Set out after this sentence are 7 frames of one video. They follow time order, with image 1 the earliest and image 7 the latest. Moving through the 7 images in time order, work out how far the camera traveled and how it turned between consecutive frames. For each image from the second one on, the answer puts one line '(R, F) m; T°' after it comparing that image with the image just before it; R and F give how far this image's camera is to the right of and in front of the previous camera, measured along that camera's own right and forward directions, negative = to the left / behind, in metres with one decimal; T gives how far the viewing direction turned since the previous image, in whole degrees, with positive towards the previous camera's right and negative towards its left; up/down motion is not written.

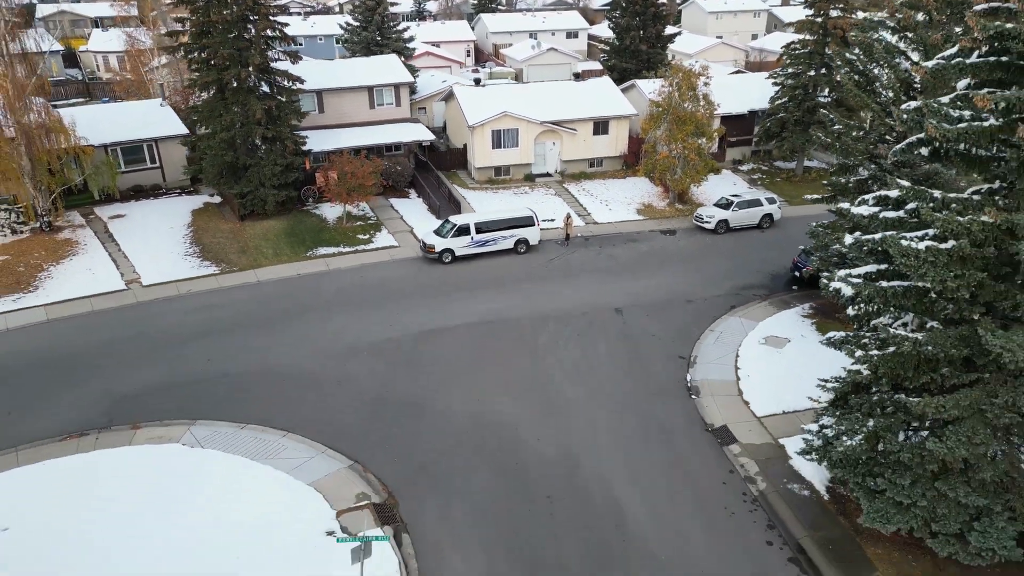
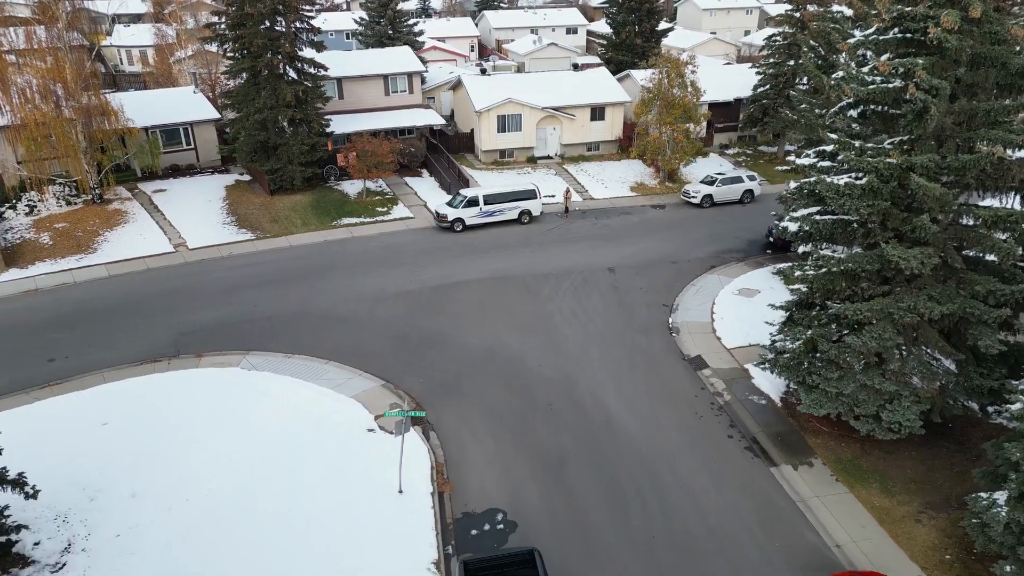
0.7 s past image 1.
(-0.2, -2.7) m; 0°
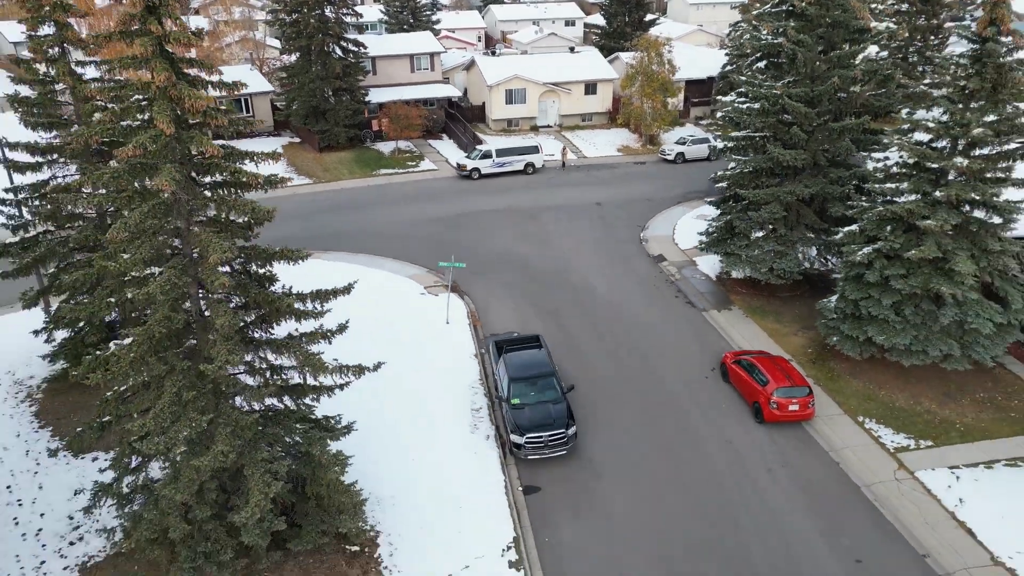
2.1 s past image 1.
(-0.4, -6.2) m; 0°
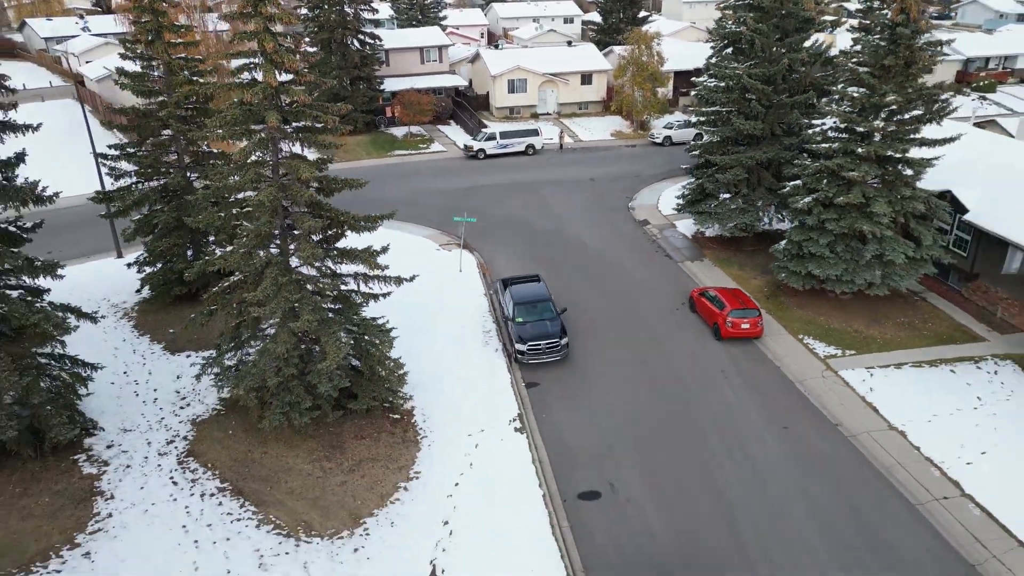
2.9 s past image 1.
(-0.1, -3.4) m; 0°
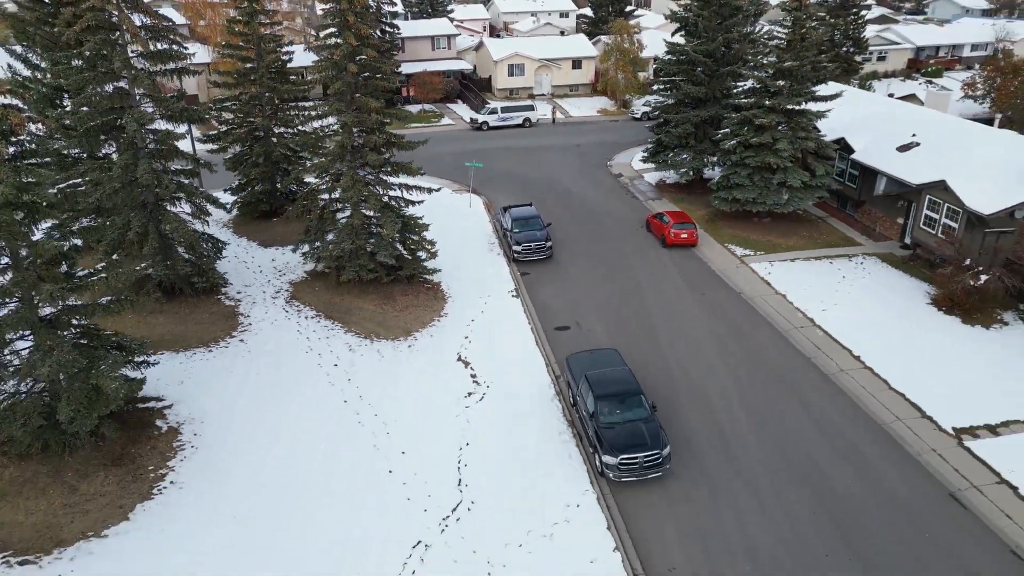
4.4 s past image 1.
(+0.1, -6.3) m; 0°
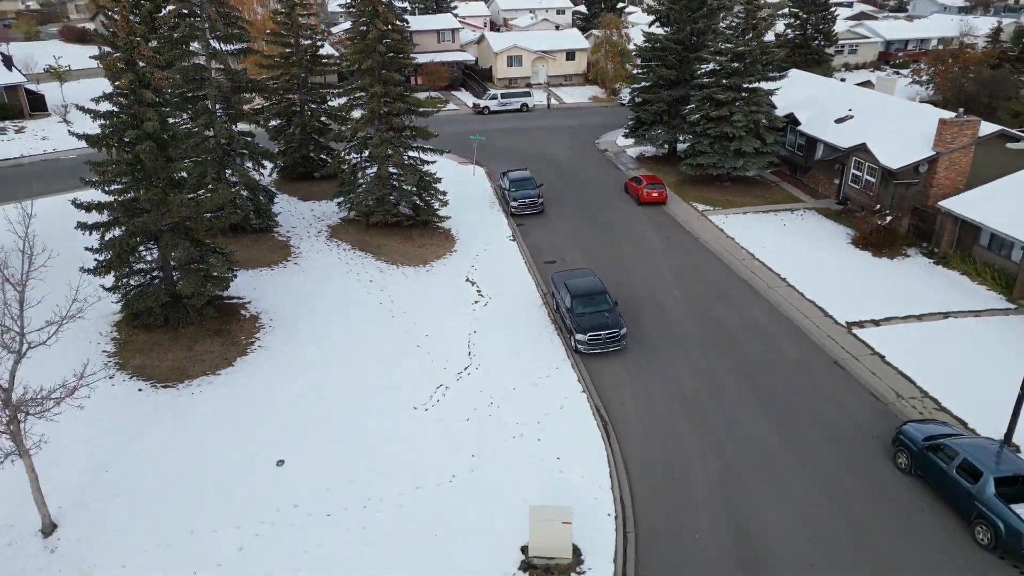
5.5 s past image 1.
(+0.1, -4.6) m; 0°
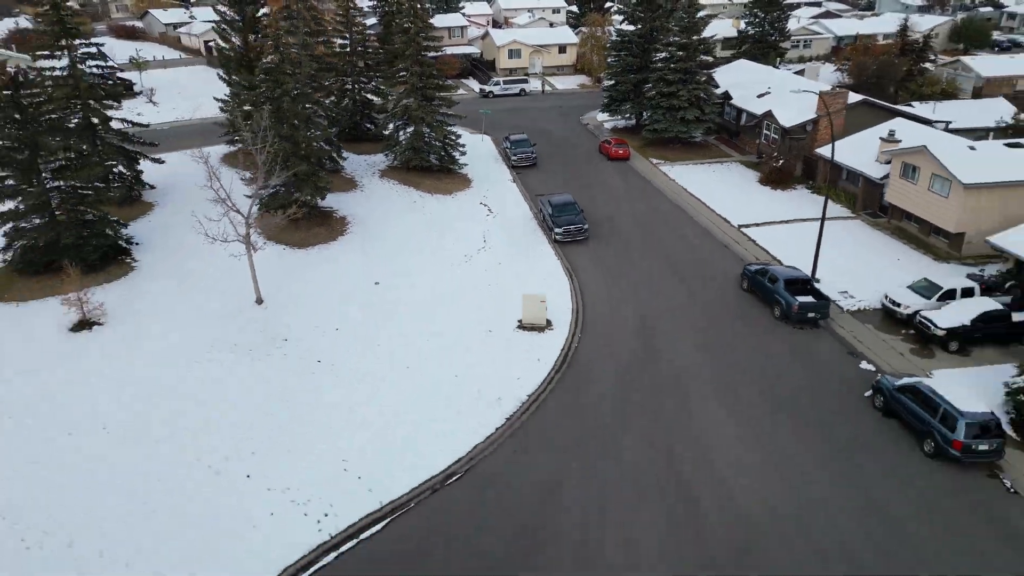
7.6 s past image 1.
(0.0, -9.4) m; 0°
